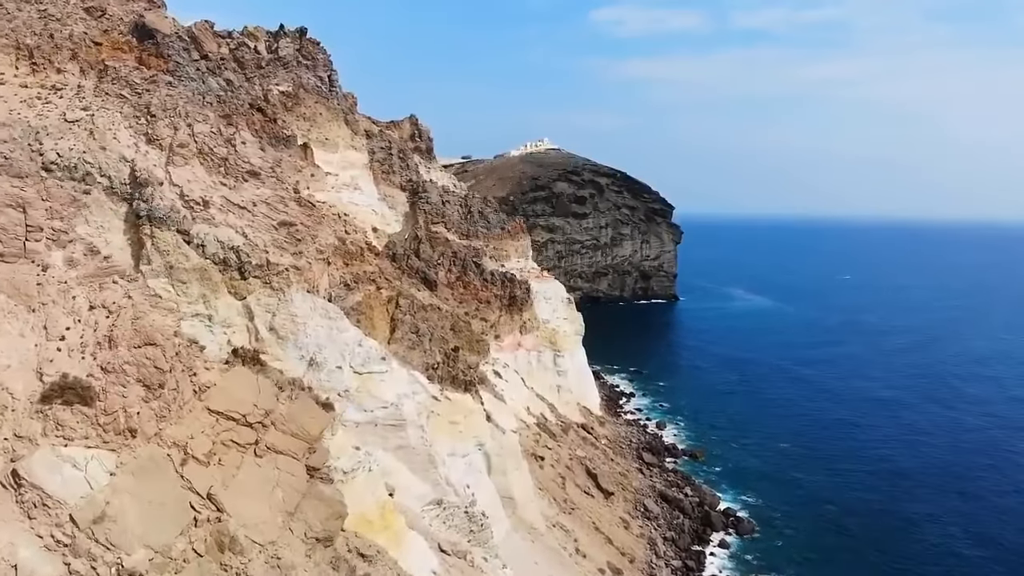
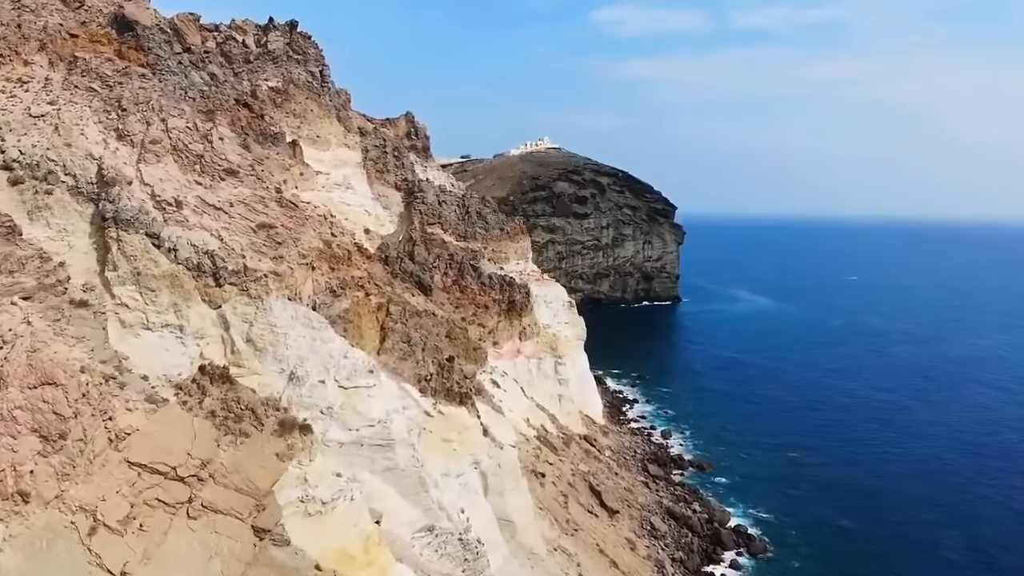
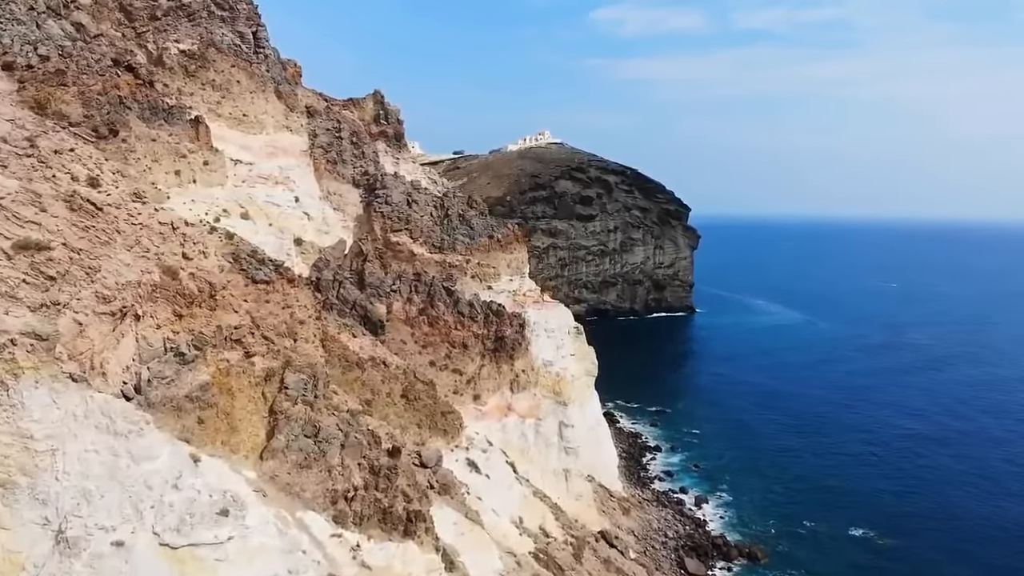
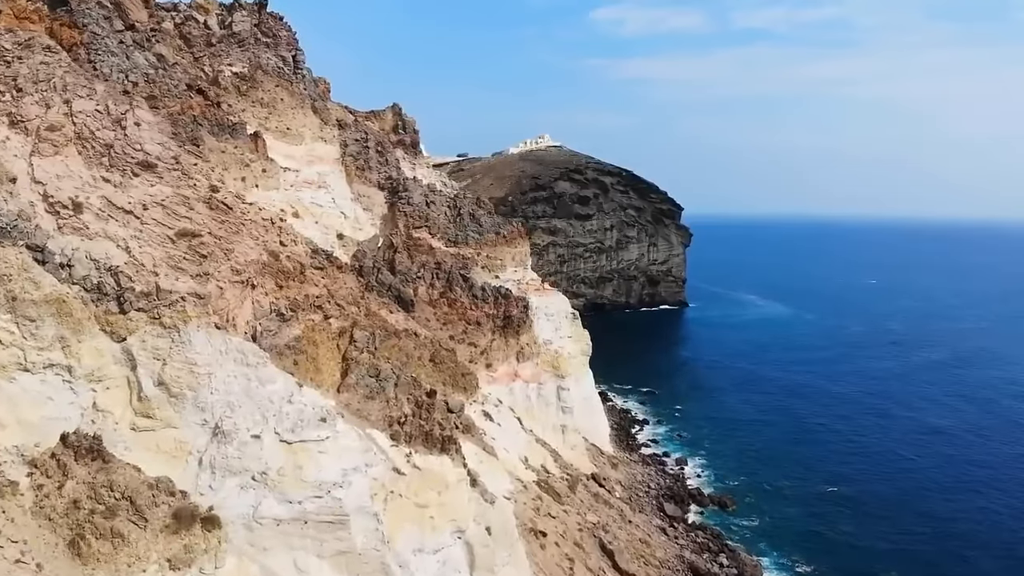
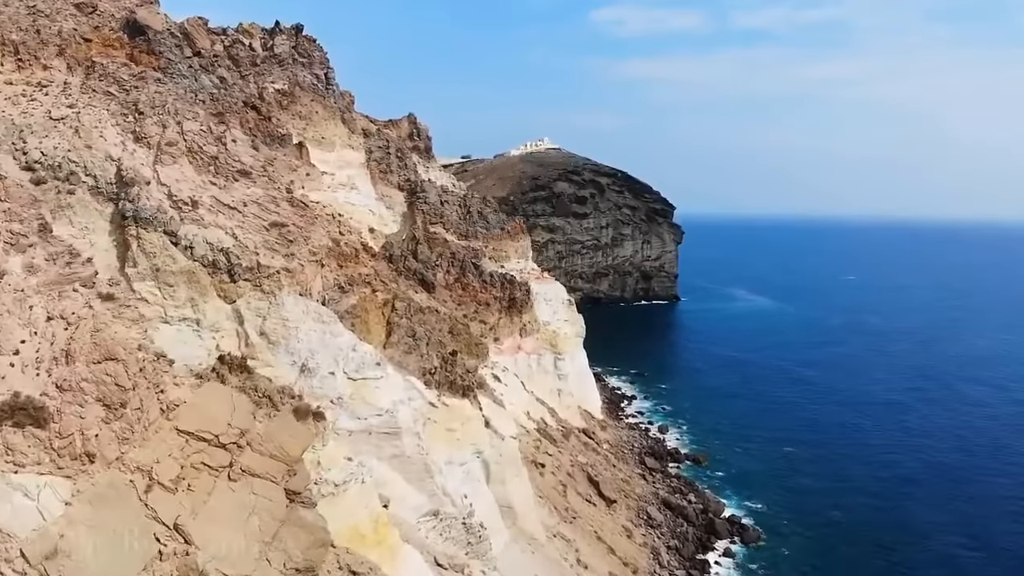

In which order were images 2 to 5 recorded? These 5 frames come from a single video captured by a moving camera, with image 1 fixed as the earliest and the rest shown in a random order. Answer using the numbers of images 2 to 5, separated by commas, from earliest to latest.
5, 2, 4, 3
